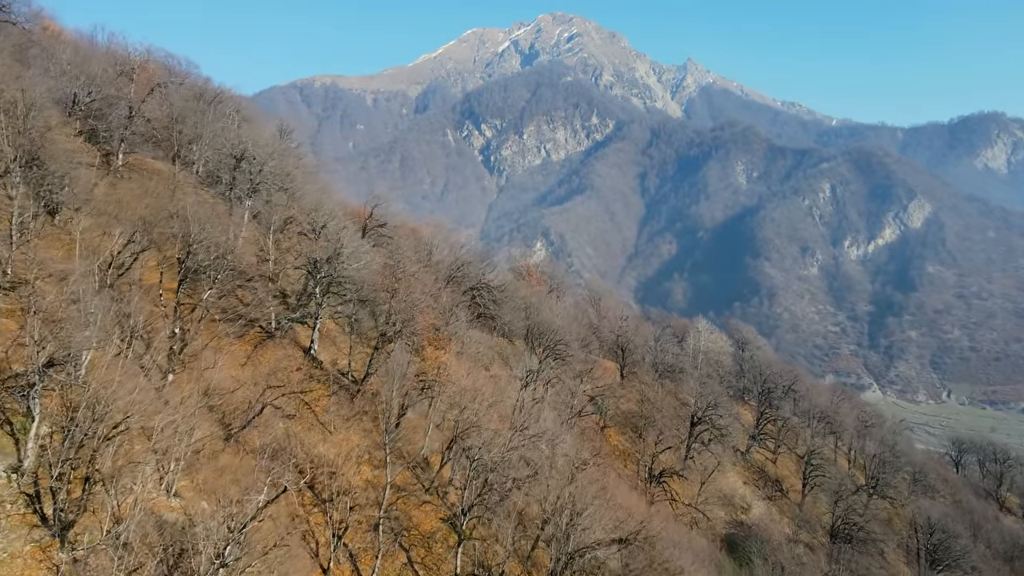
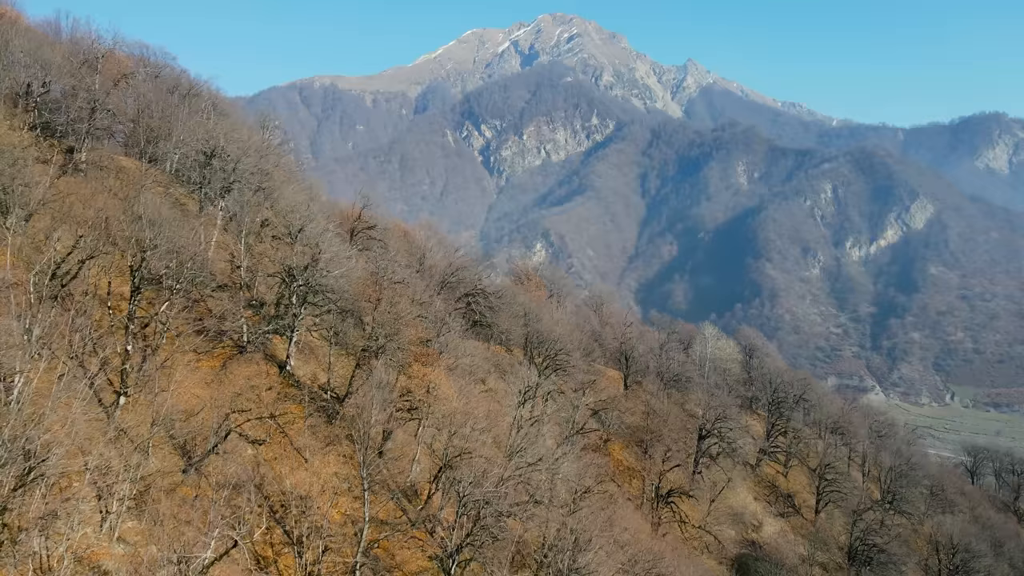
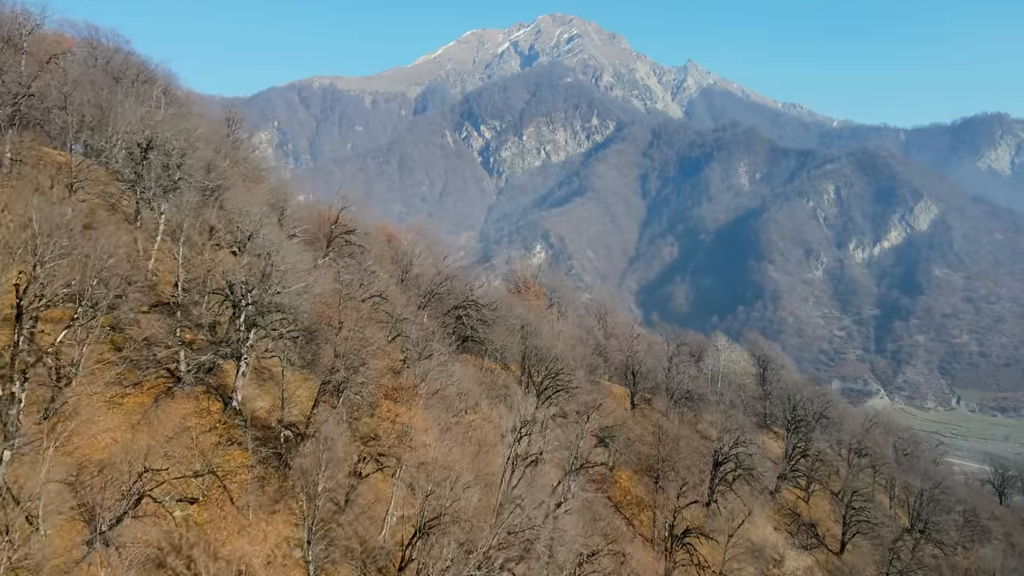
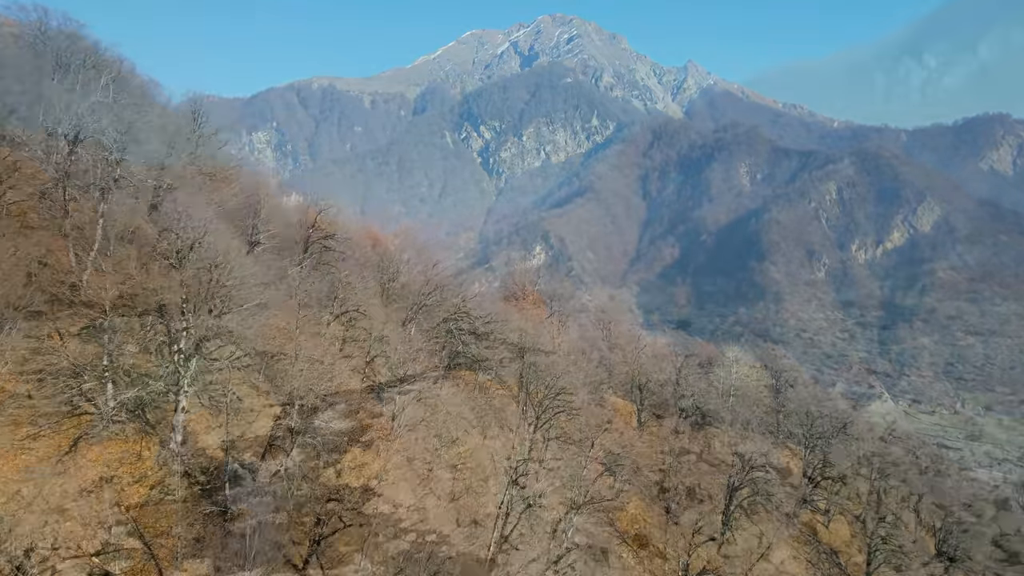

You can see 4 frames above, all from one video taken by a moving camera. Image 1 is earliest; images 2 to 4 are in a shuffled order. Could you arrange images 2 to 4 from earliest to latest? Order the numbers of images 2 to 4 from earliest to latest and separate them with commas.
2, 3, 4
